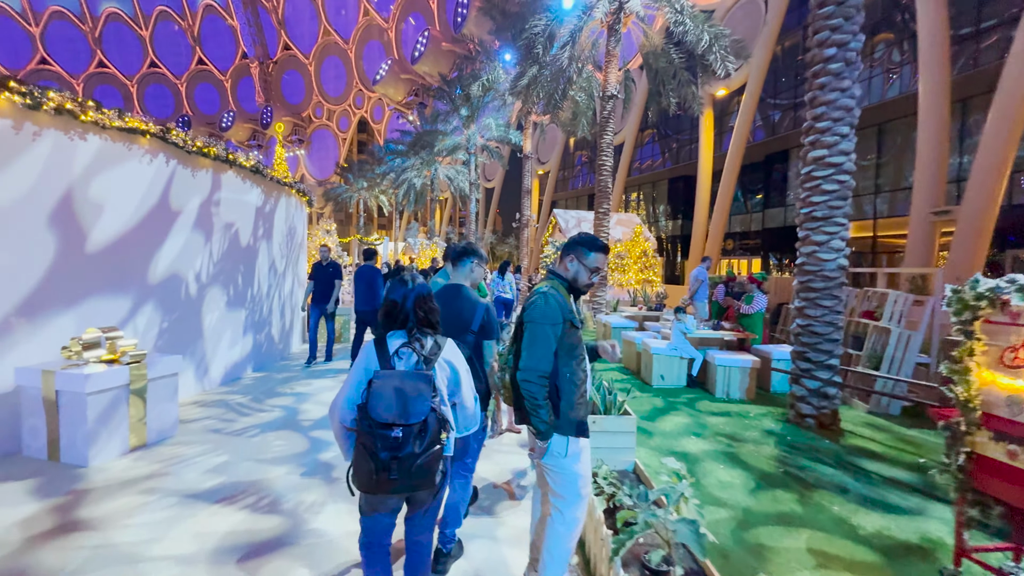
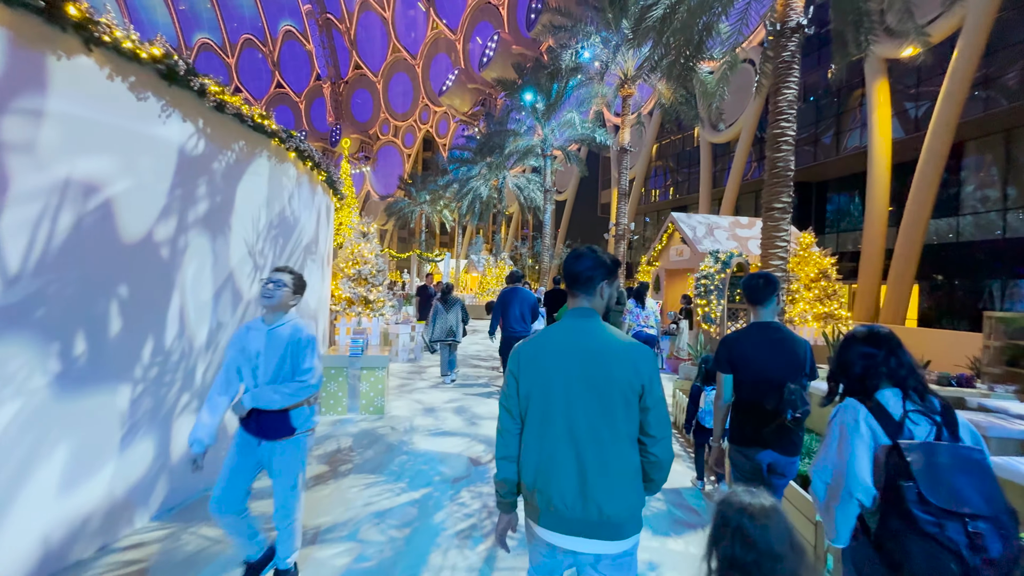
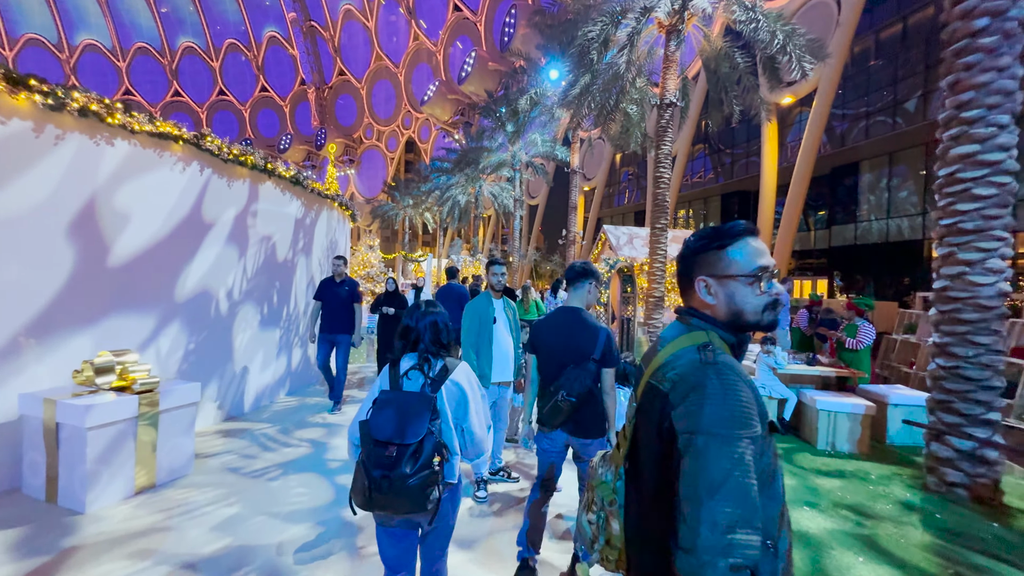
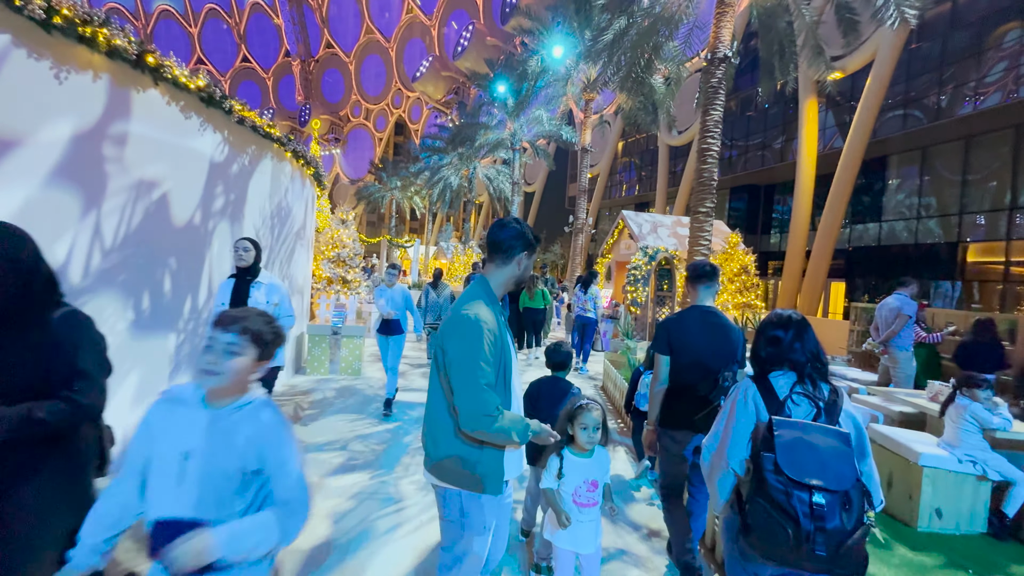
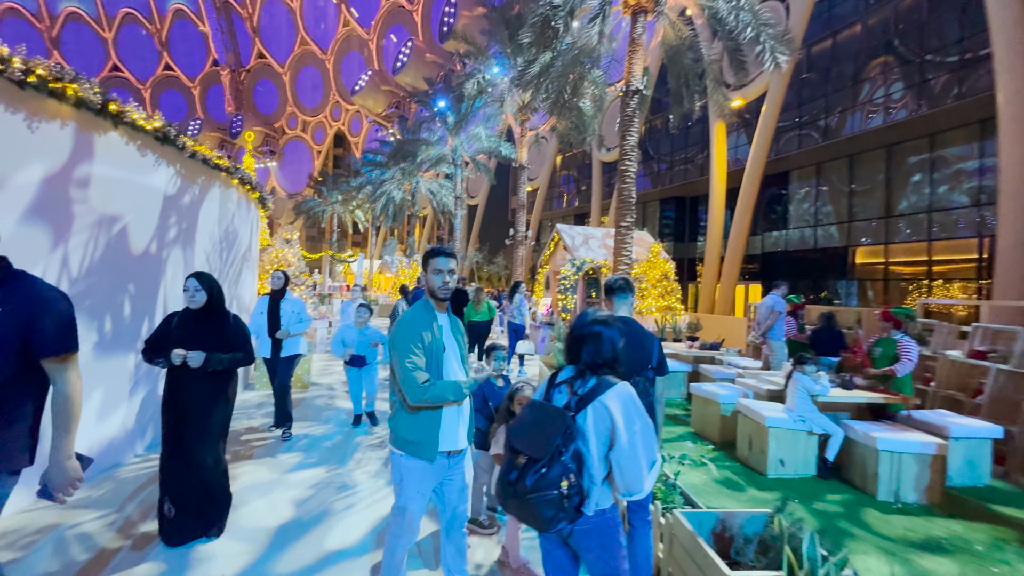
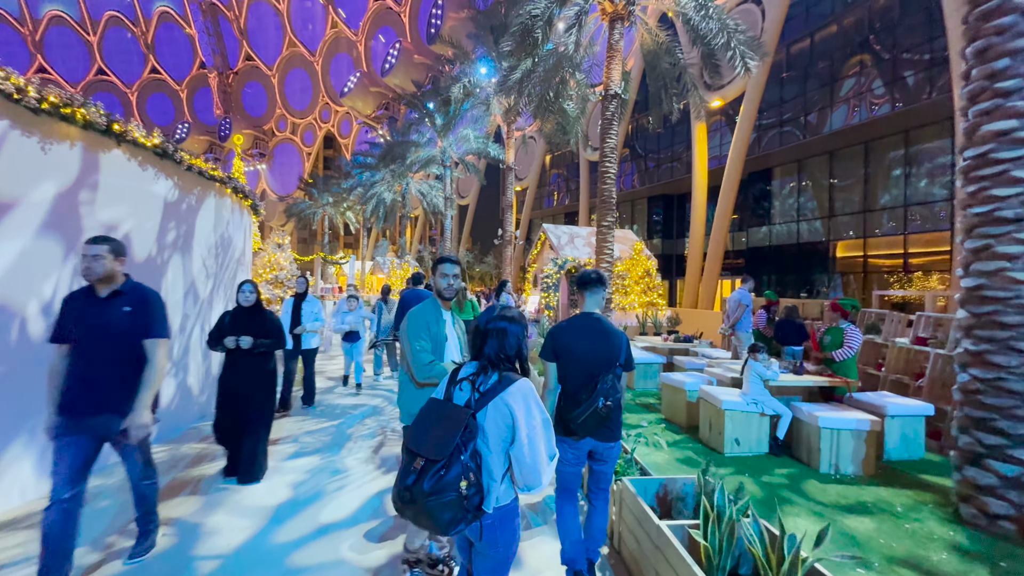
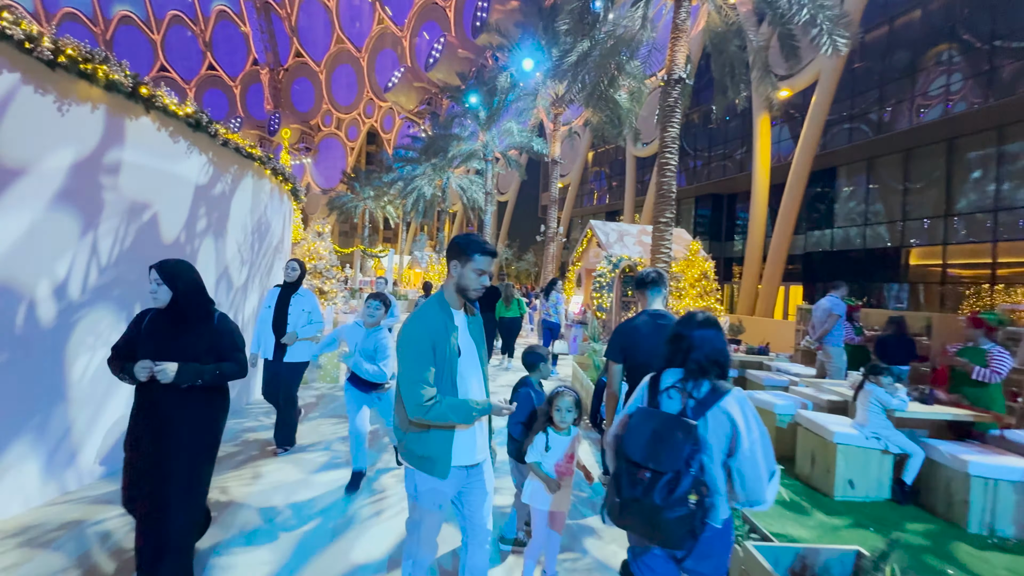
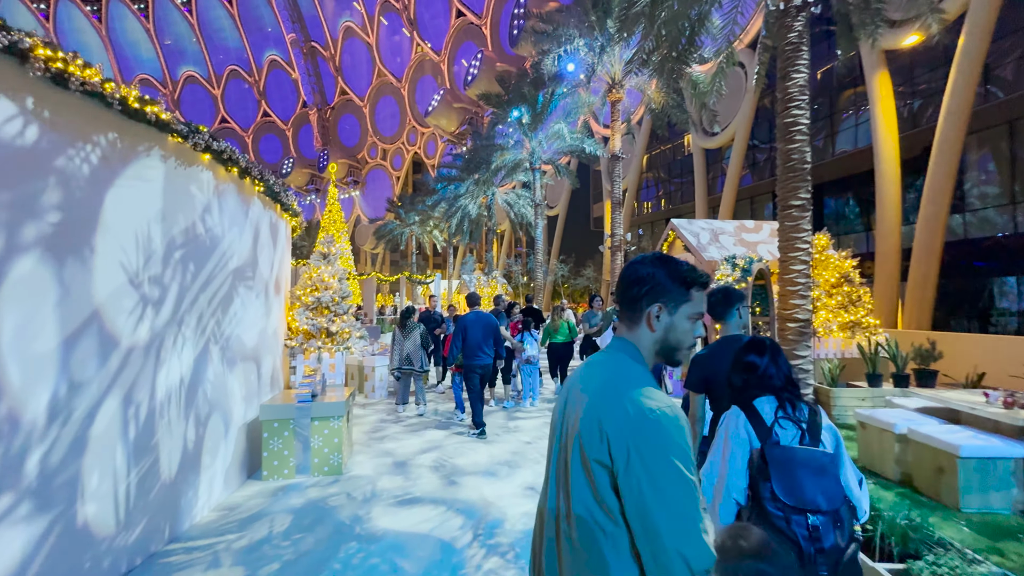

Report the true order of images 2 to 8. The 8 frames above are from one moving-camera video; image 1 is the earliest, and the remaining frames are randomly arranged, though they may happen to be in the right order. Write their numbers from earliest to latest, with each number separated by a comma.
3, 6, 5, 7, 4, 2, 8
